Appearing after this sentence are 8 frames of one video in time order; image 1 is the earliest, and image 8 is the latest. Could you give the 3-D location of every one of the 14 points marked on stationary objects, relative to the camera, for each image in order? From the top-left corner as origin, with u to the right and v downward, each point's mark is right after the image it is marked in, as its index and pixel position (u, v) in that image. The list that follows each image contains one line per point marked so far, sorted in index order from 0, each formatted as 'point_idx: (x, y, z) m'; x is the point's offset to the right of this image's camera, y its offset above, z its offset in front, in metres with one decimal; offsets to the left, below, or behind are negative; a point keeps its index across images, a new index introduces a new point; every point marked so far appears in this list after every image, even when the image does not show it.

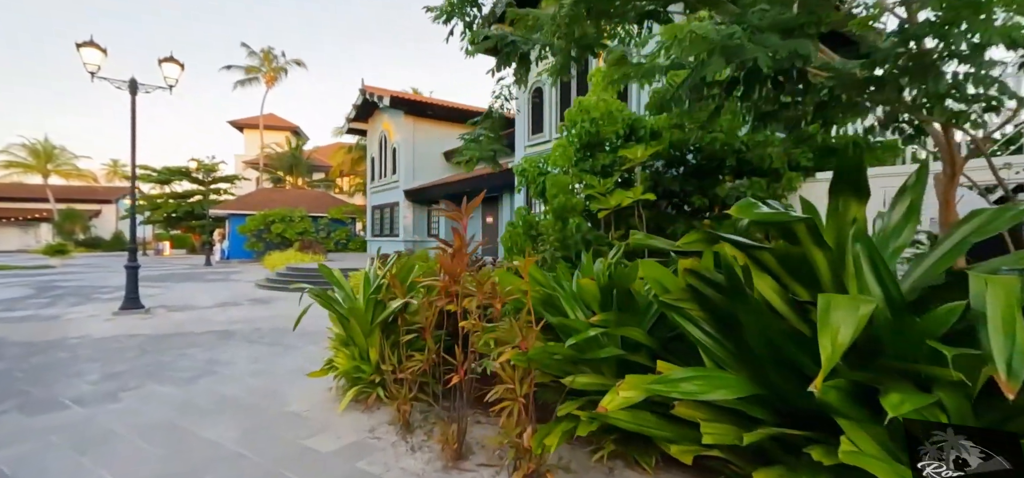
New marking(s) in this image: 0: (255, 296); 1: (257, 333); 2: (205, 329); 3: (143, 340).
0: (-5.6, -1.3, +10.0) m
1: (-3.4, -1.3, +6.2) m
2: (-4.3, -1.3, +6.6) m
3: (-4.7, -1.3, +5.8) m
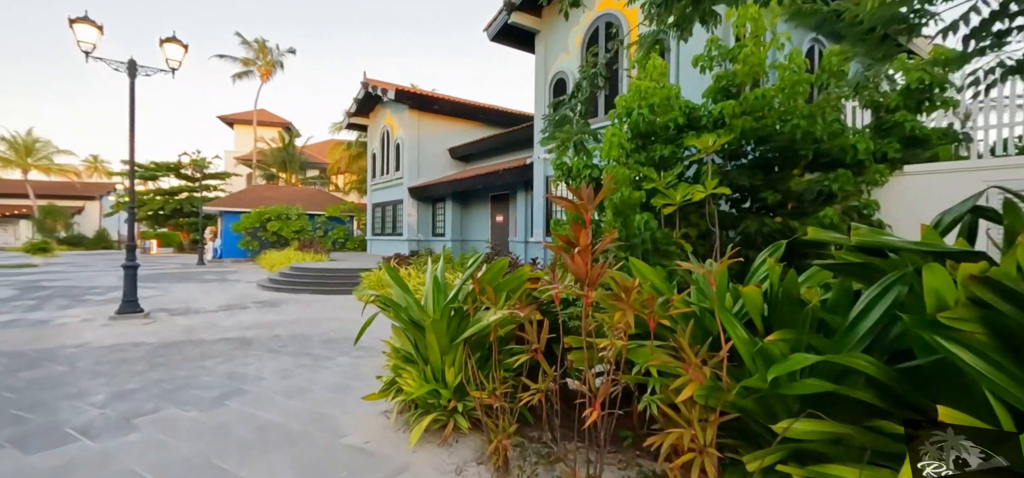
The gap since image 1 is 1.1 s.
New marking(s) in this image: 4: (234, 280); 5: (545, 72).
0: (-5.1, -1.2, +9.4) m
1: (-2.8, -1.3, +5.6) m
2: (-3.8, -1.3, +5.9) m
3: (-4.1, -1.3, +5.2) m
4: (-8.3, -1.2, +13.9) m
5: (+0.8, +4.1, +11.1) m
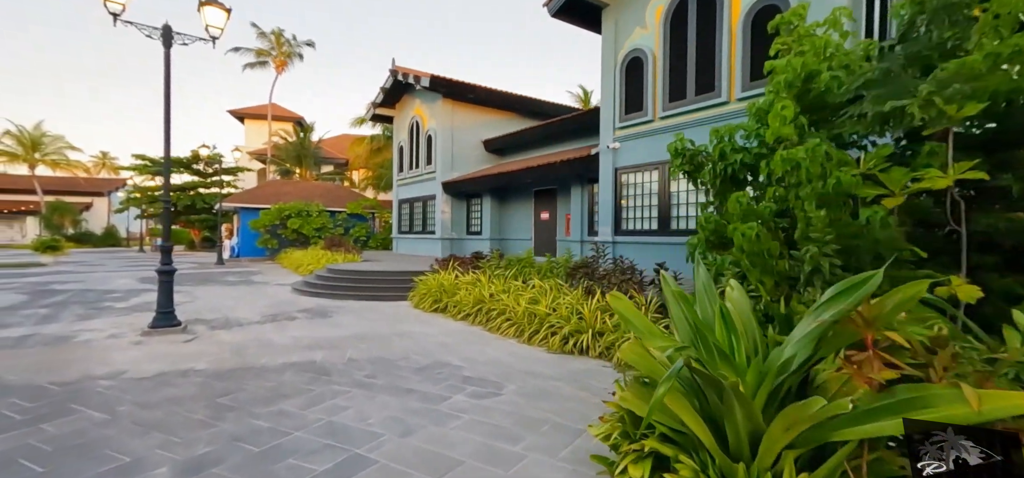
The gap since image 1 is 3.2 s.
0: (-3.7, -1.2, +8.2) m
1: (-1.5, -1.3, +4.5) m
2: (-2.4, -1.3, +4.8) m
3: (-2.7, -1.3, +4.1) m
4: (-6.9, -1.2, +12.8) m
5: (+2.2, +4.1, +9.9) m
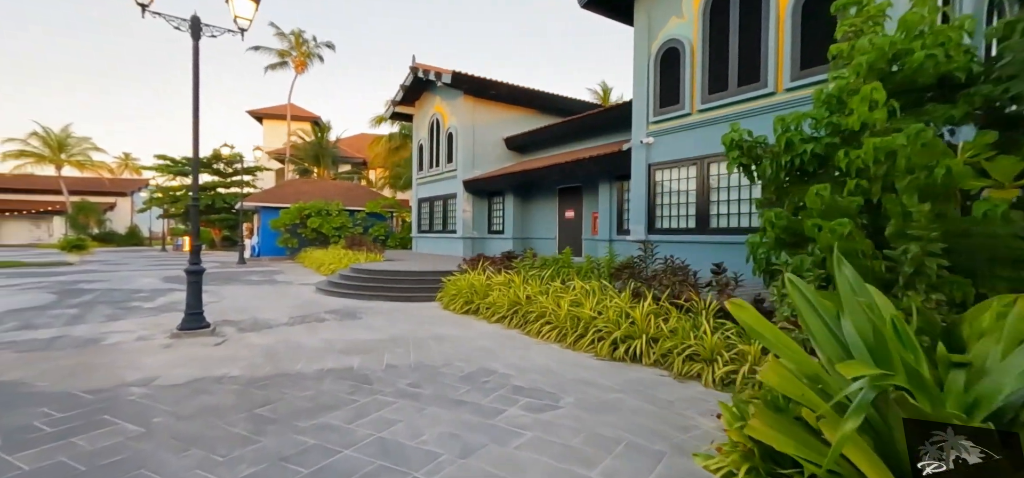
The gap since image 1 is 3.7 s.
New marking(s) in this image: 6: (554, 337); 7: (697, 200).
0: (-3.1, -1.2, +8.0) m
1: (-1.0, -1.3, +4.2) m
2: (-1.9, -1.3, +4.6) m
3: (-2.3, -1.3, +3.8) m
4: (-6.2, -1.2, +12.6) m
5: (+2.8, +4.1, +9.5) m
6: (+0.5, -1.2, +5.6) m
7: (+3.6, +0.8, +8.8) m
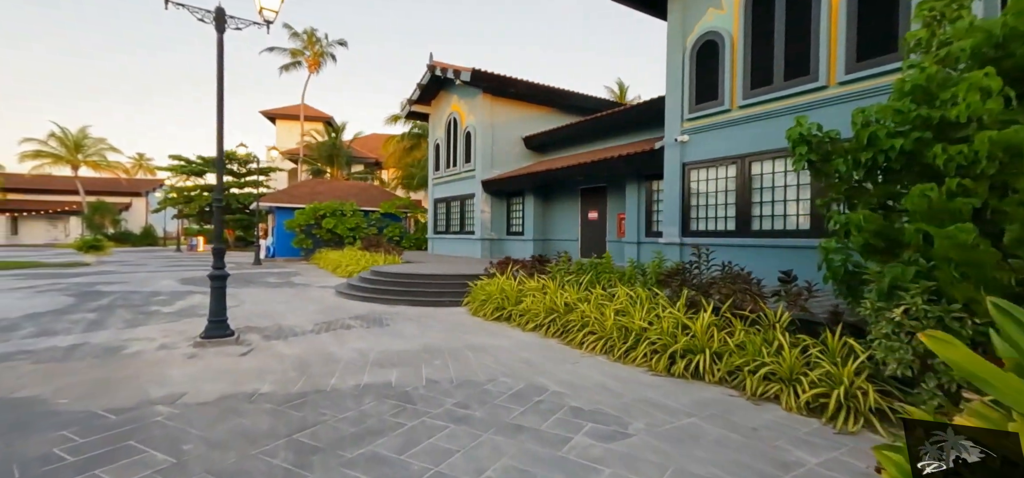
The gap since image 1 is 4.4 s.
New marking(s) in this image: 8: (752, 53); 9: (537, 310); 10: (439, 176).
0: (-2.6, -1.3, +7.7) m
1: (-0.5, -1.3, +3.8) m
2: (-1.5, -1.3, +4.2) m
3: (-1.8, -1.3, +3.5) m
4: (-5.6, -1.2, +12.4) m
5: (+3.4, +4.1, +9.1) m
6: (+1.0, -1.2, +5.2) m
7: (+4.1, +0.7, +8.4) m
8: (+4.2, +3.2, +8.0) m
9: (+0.4, -1.0, +6.5) m
10: (-3.1, +2.6, +19.3) m
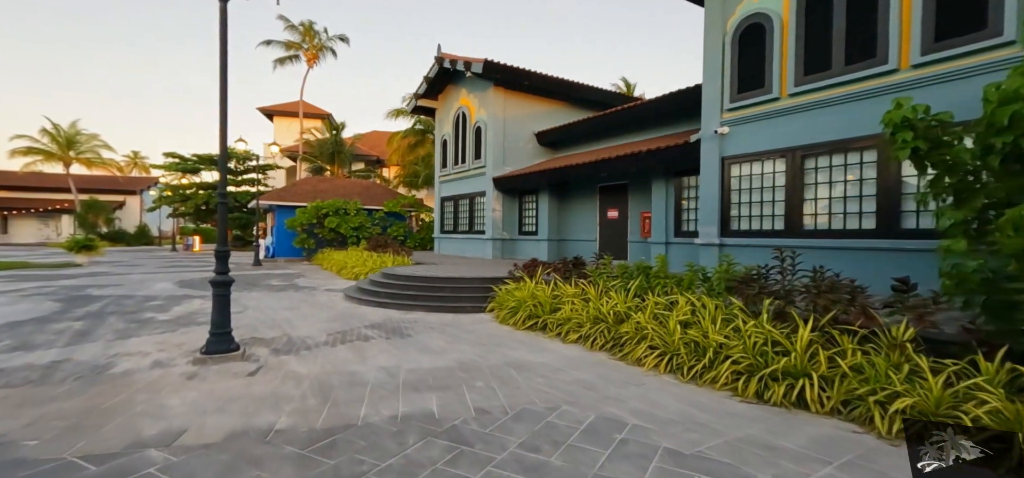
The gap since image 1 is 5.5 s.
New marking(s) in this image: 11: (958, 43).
0: (-2.1, -1.3, +7.0) m
1: (0.0, -1.3, +3.1) m
2: (-0.9, -1.3, +3.5) m
3: (-1.3, -1.3, +2.8) m
4: (-5.1, -1.2, +11.6) m
5: (+3.9, +4.1, +8.4) m
6: (+1.5, -1.3, +4.5) m
7: (+4.6, +0.7, +7.7) m
8: (+4.7, +3.2, +7.3) m
9: (+0.9, -1.0, +5.8) m
10: (-2.7, +2.6, +18.5) m
11: (+5.7, +2.5, +5.9) m
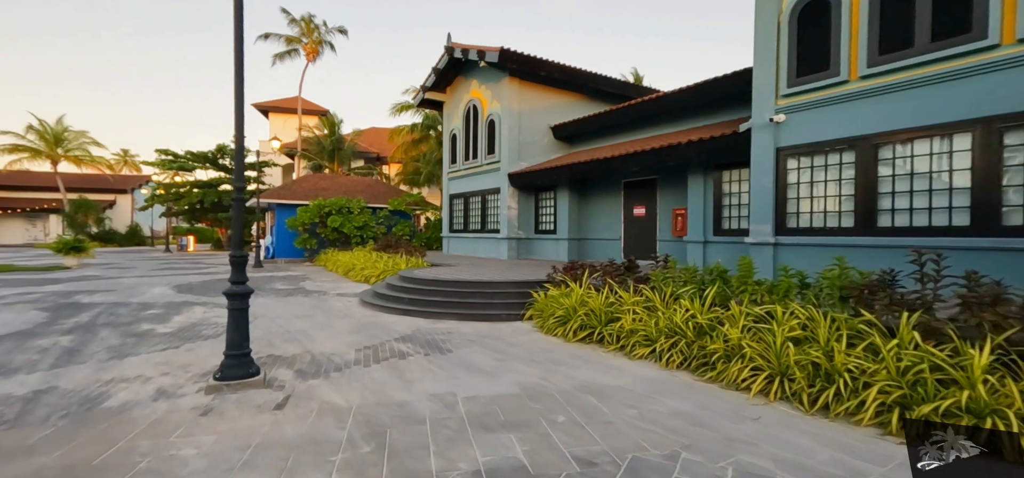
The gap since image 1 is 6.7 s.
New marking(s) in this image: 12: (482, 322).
0: (-1.4, -1.3, +6.2) m
1: (+0.7, -1.4, +2.3) m
2: (-0.3, -1.4, +2.7) m
3: (-0.6, -1.3, +2.0) m
4: (-4.5, -1.2, +10.8) m
5: (+4.5, +4.1, +7.6) m
6: (+2.2, -1.3, +3.8) m
7: (+5.2, +0.7, +7.0) m
8: (+5.3, +3.3, +6.6) m
9: (+1.5, -1.0, +5.1) m
10: (-2.2, +2.7, +17.7) m
11: (+6.3, +2.5, +5.2) m
12: (-0.5, -1.3, +7.1) m
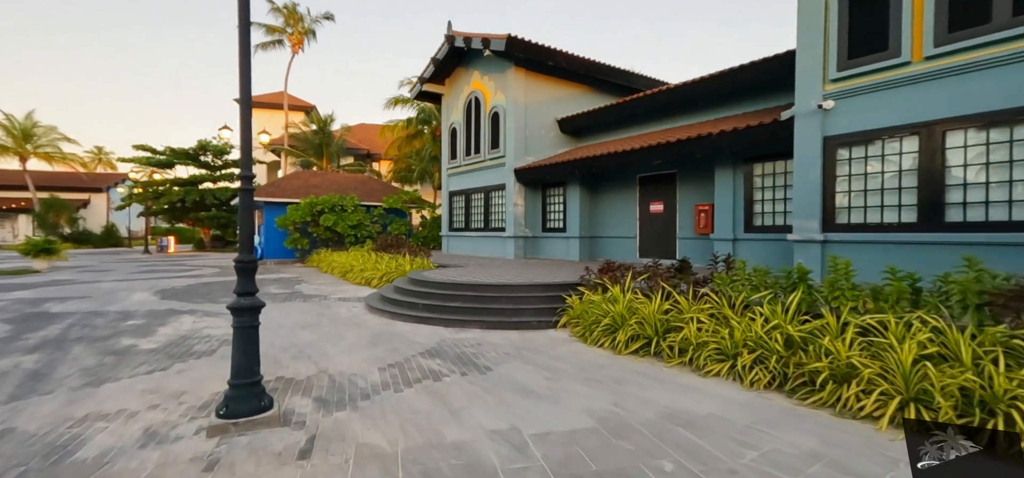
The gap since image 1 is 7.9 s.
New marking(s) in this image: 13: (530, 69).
0: (-1.0, -1.3, +5.4) m
1: (+1.3, -1.4, +1.6) m
2: (+0.3, -1.4, +2.0) m
3: (0.0, -1.4, +1.2) m
4: (-4.2, -1.2, +9.9) m
5: (+4.9, +4.1, +7.0) m
6: (+2.7, -1.2, +3.1) m
7: (+5.7, +0.8, +6.4) m
8: (+5.7, +3.3, +6.0) m
9: (+2.0, -1.0, +4.4) m
10: (-2.1, +2.7, +16.9) m
11: (+6.8, +2.6, +4.6) m
12: (0.0, -1.3, +6.3) m
13: (+0.5, +5.2, +14.0) m
